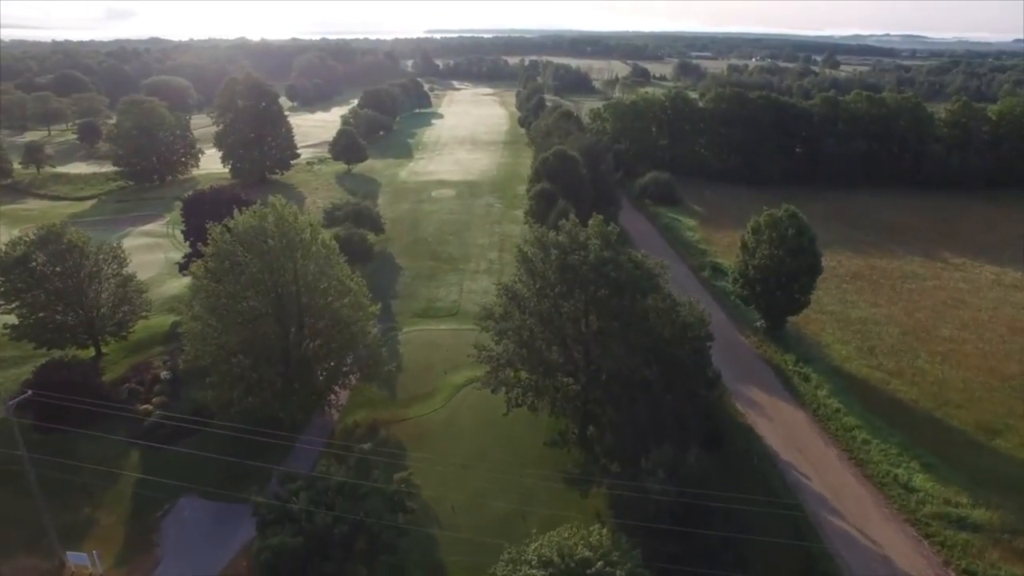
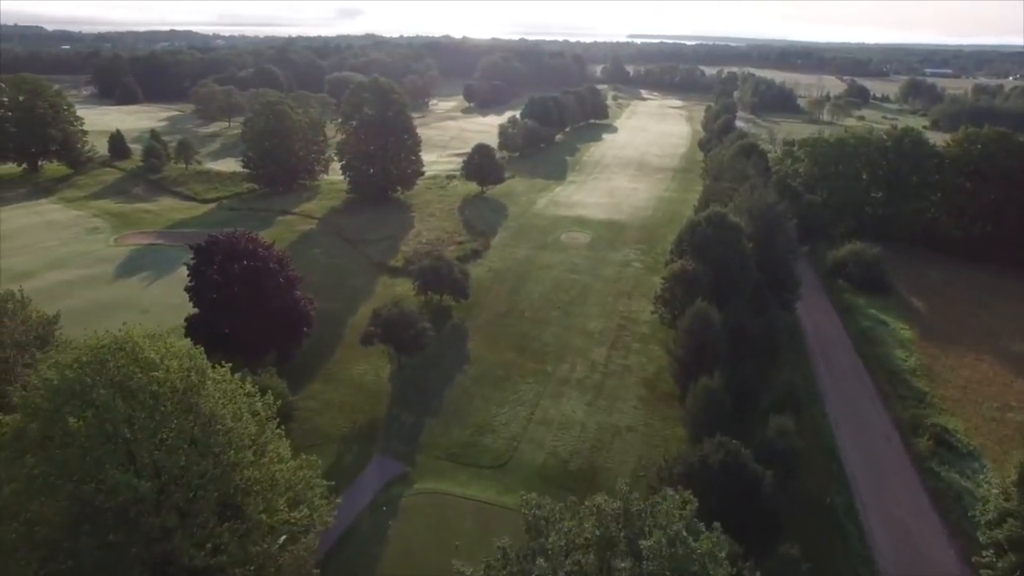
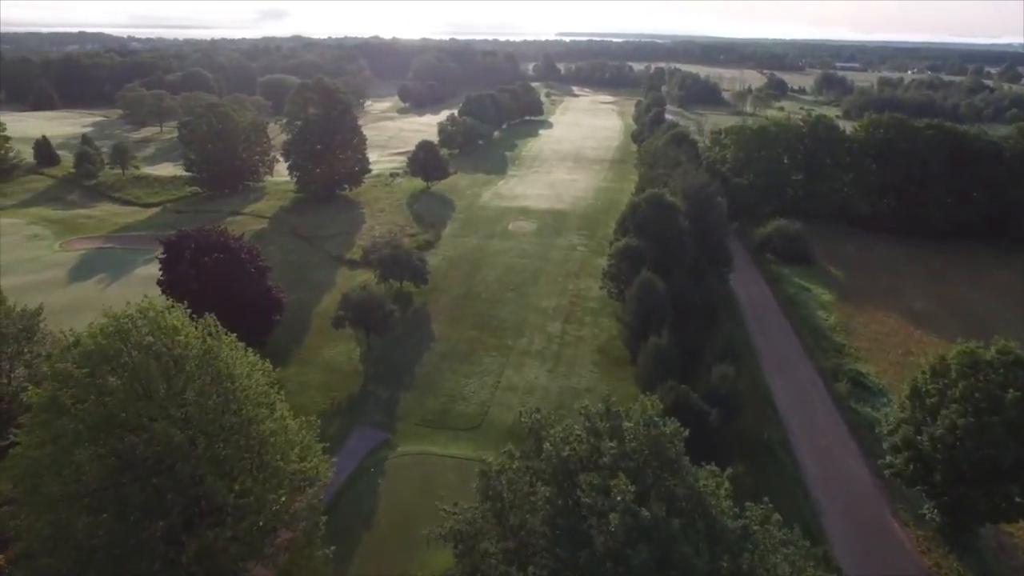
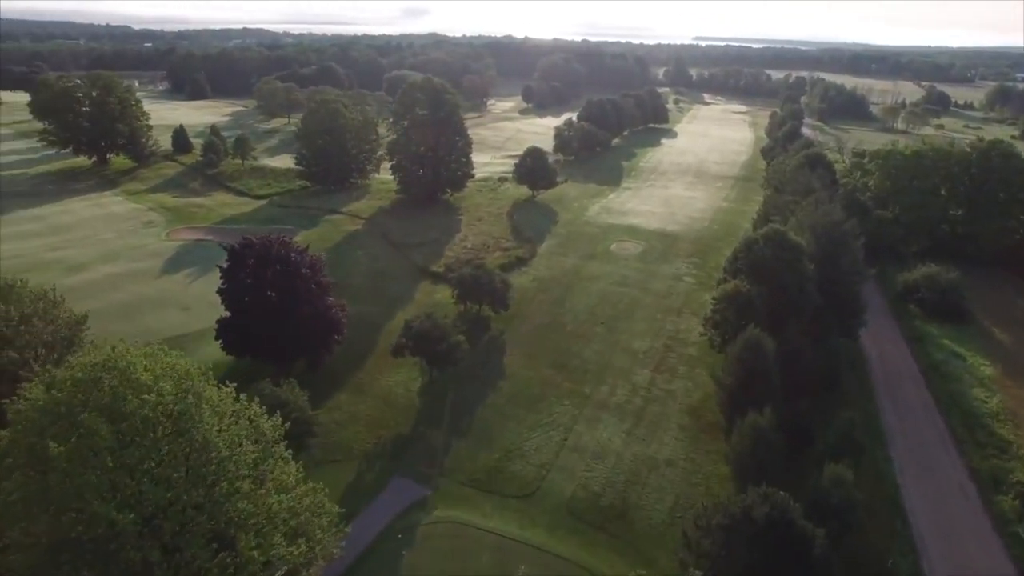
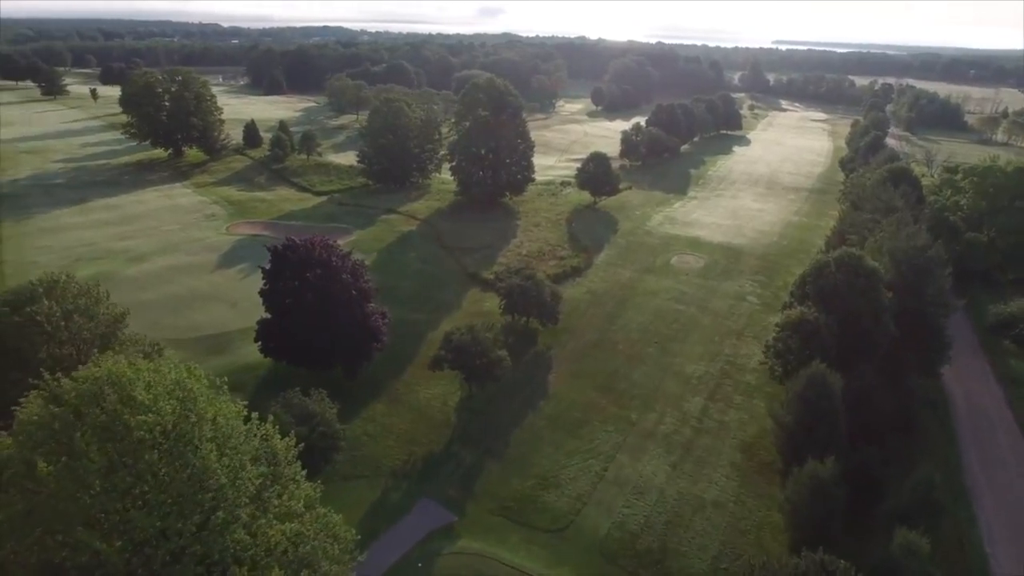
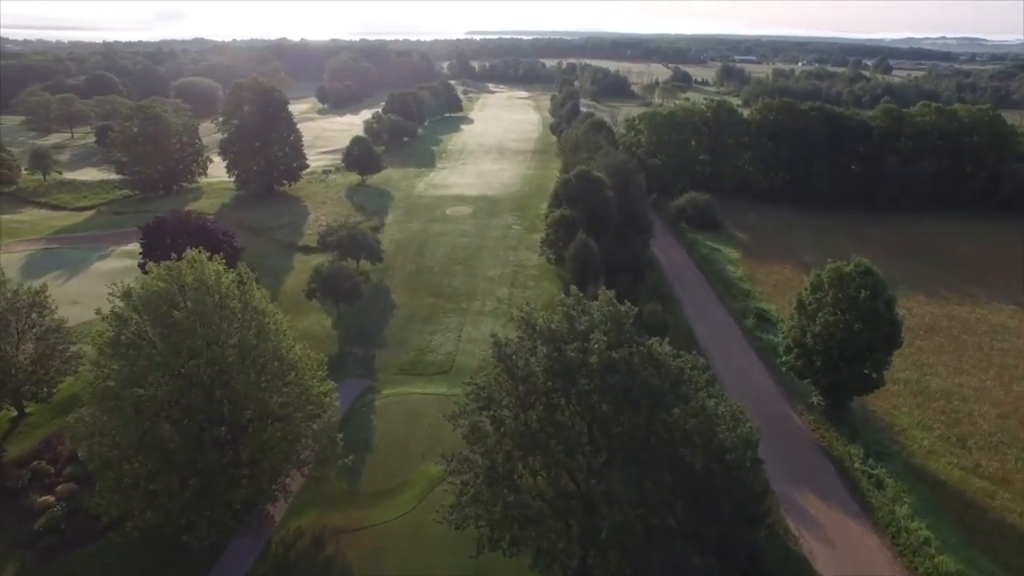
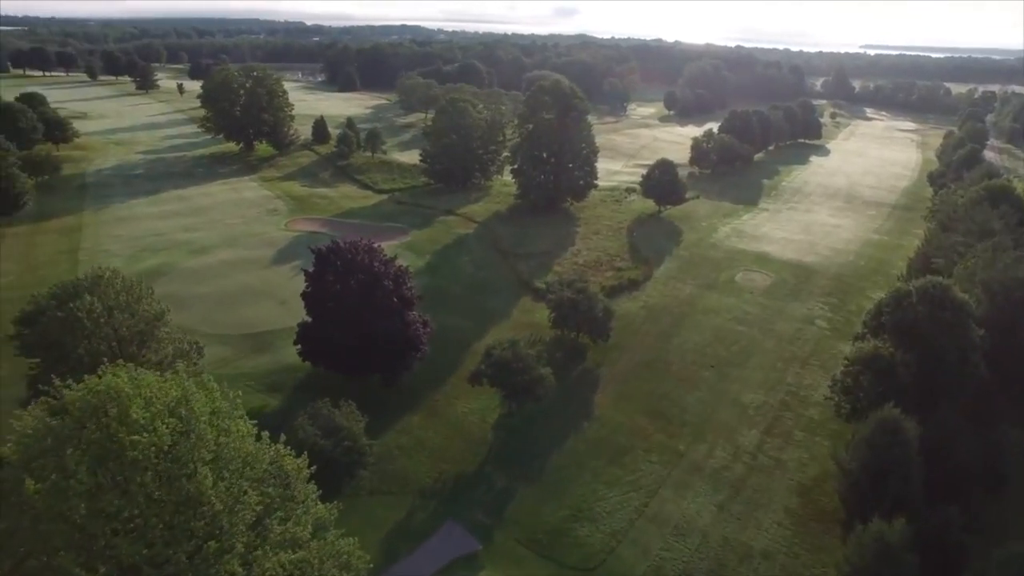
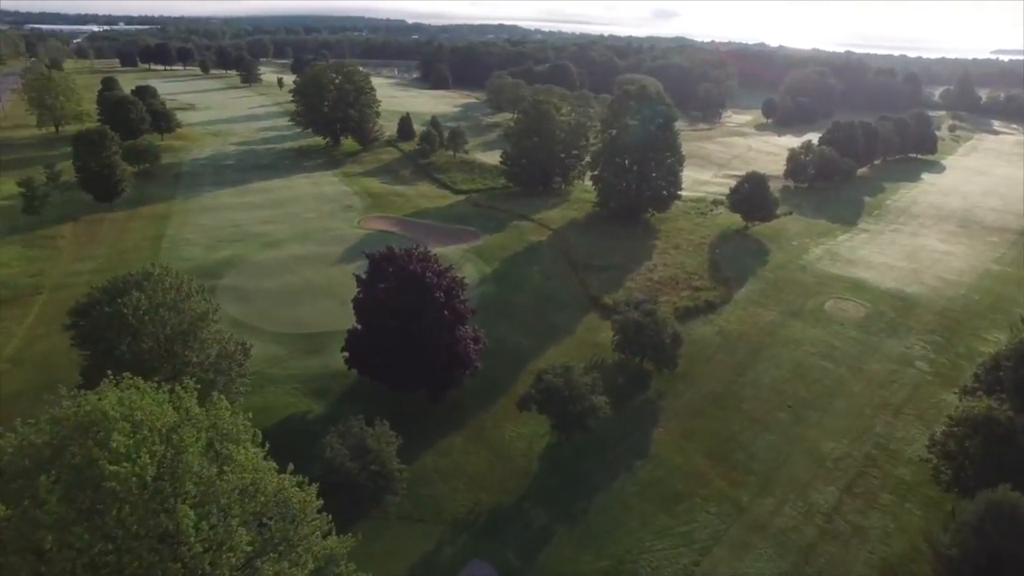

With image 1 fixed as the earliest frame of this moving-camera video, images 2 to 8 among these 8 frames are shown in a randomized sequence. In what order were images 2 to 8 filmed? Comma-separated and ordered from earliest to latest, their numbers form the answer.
6, 3, 2, 4, 5, 7, 8
